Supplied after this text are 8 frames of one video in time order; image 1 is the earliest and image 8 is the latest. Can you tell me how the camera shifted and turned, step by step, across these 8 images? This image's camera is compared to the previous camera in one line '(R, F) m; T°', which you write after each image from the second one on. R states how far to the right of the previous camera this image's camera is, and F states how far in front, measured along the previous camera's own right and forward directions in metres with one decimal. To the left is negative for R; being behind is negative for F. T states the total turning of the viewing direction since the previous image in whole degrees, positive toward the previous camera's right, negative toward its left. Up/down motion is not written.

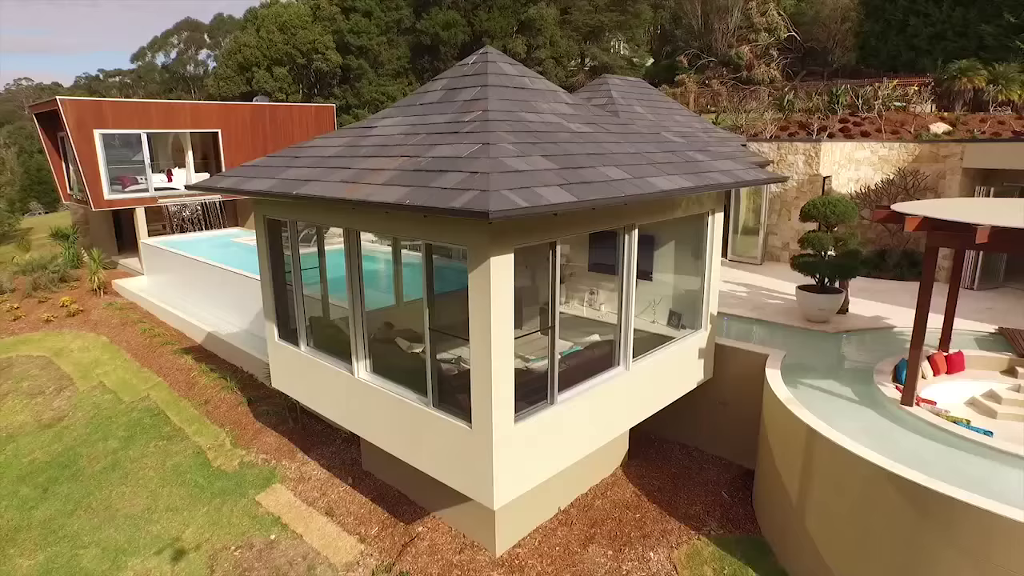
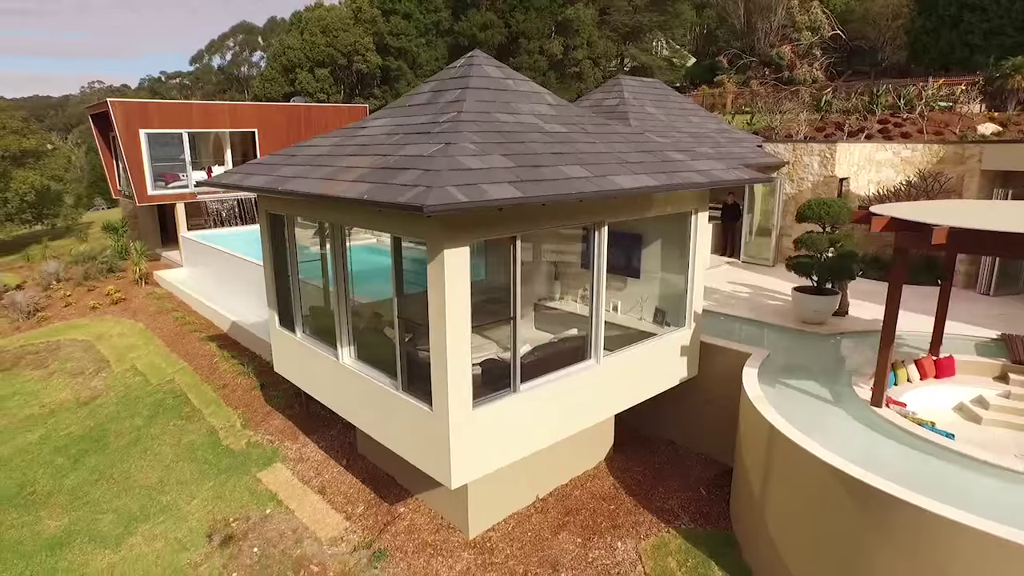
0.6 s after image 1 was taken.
(+0.9, -0.3) m; -4°
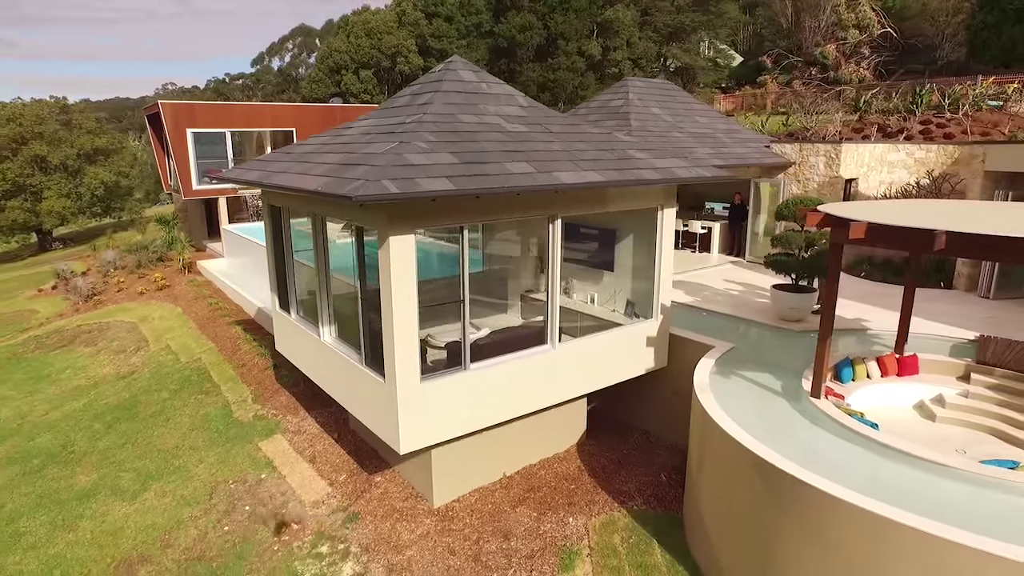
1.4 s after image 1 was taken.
(+1.3, -0.6) m; -5°
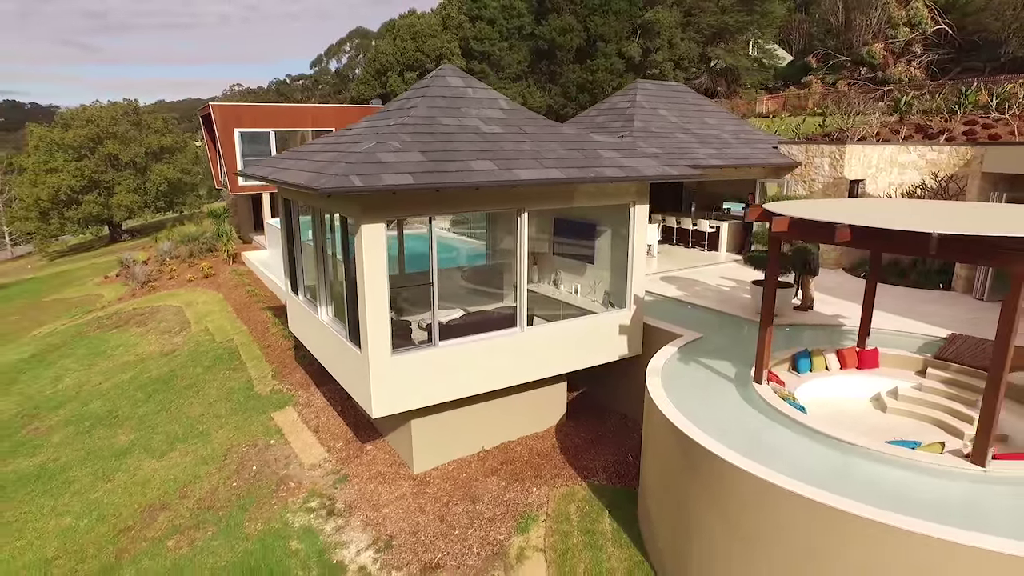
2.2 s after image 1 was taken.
(+1.2, -0.8) m; -5°
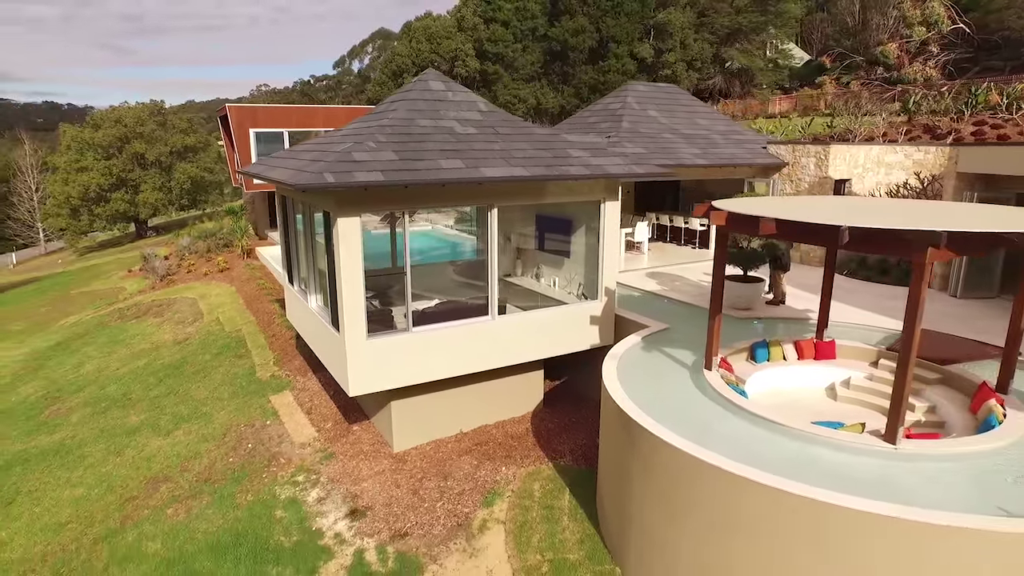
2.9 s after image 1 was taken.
(+0.8, -0.6) m; -2°
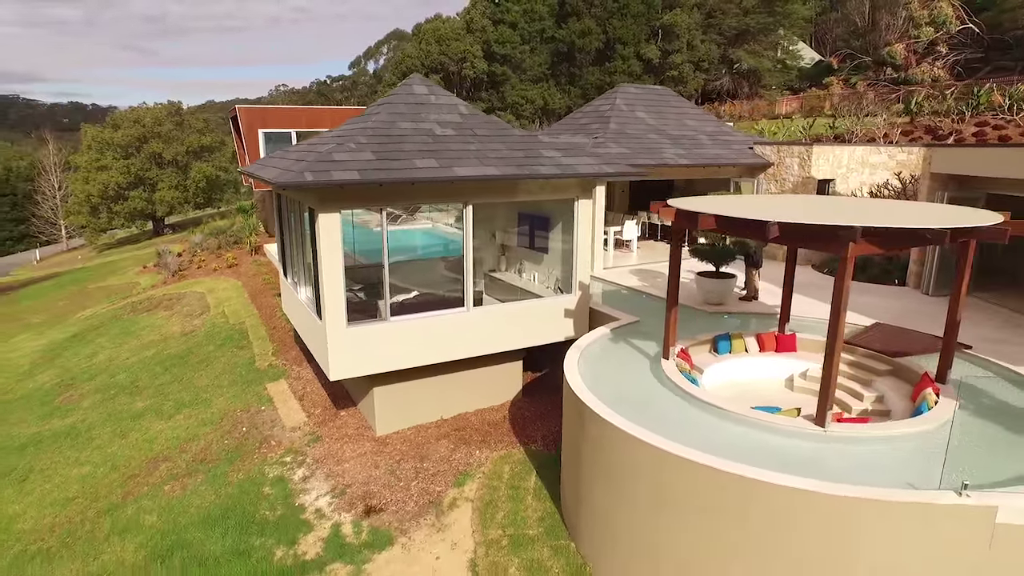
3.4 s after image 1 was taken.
(+0.7, -0.6) m; -1°
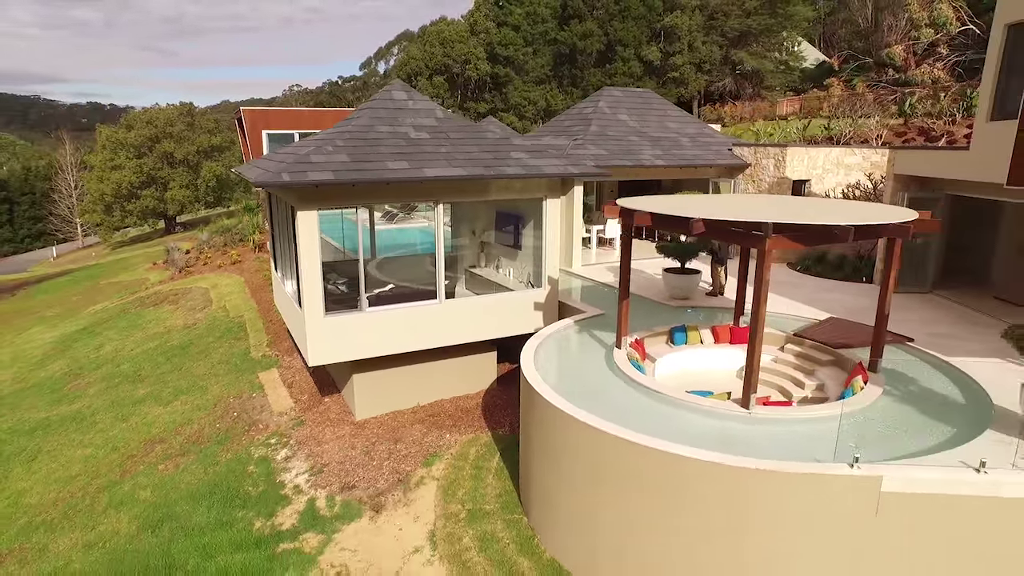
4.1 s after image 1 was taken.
(+0.8, -0.7) m; -1°
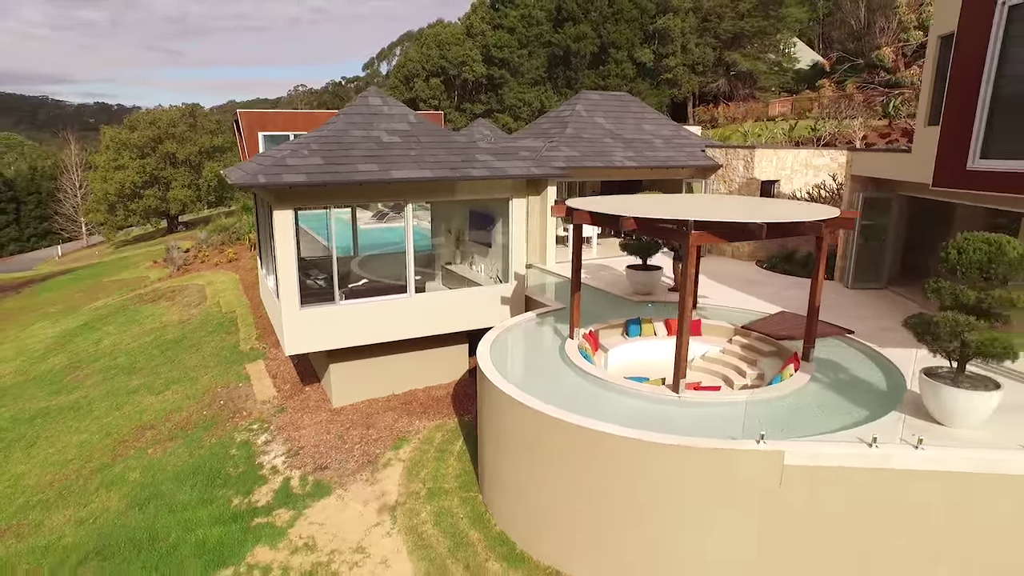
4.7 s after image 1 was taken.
(+0.8, -0.7) m; 0°
